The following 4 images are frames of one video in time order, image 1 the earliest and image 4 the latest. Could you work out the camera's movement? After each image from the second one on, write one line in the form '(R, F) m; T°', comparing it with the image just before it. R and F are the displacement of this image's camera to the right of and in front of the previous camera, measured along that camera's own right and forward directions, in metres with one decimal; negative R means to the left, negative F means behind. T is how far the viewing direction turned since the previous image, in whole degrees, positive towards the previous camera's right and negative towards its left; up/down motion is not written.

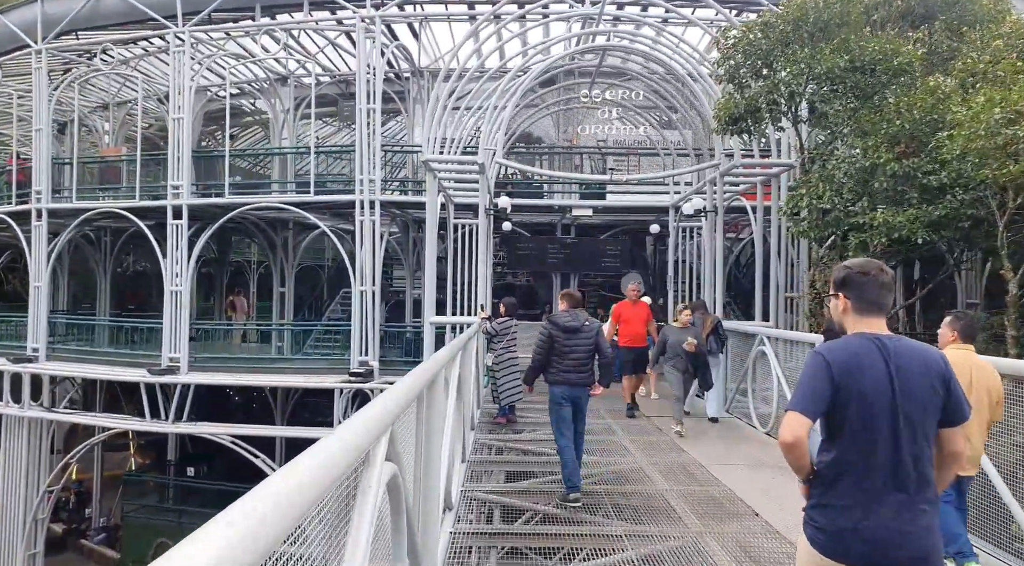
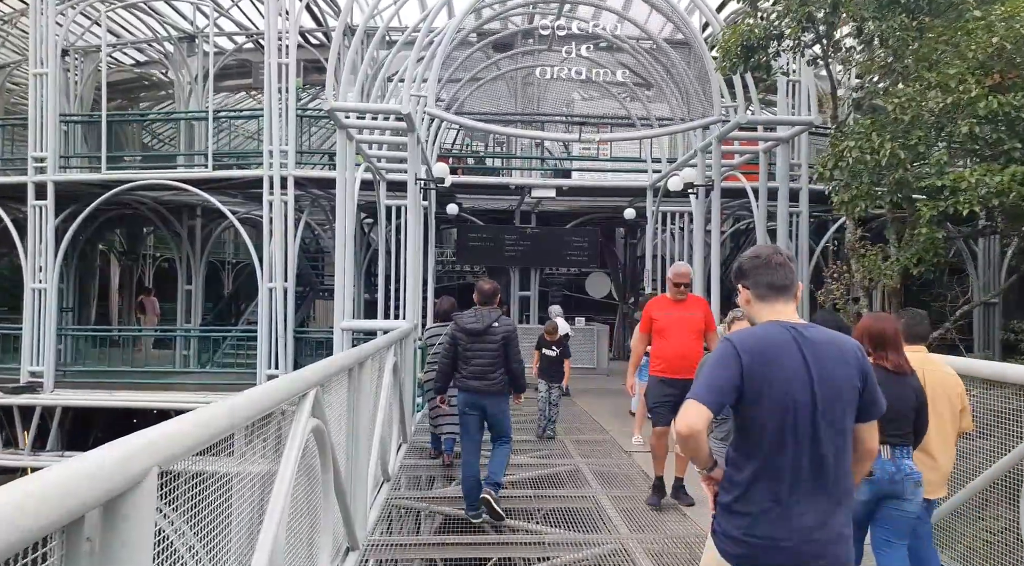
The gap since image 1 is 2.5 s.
(+0.3, +2.3) m; +3°
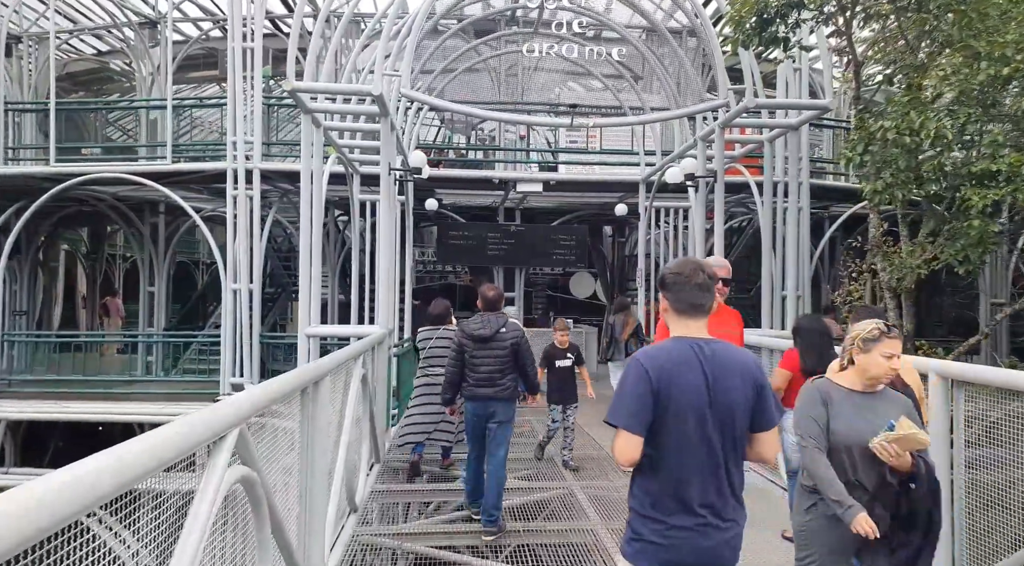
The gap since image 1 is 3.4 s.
(0.0, +0.7) m; +1°
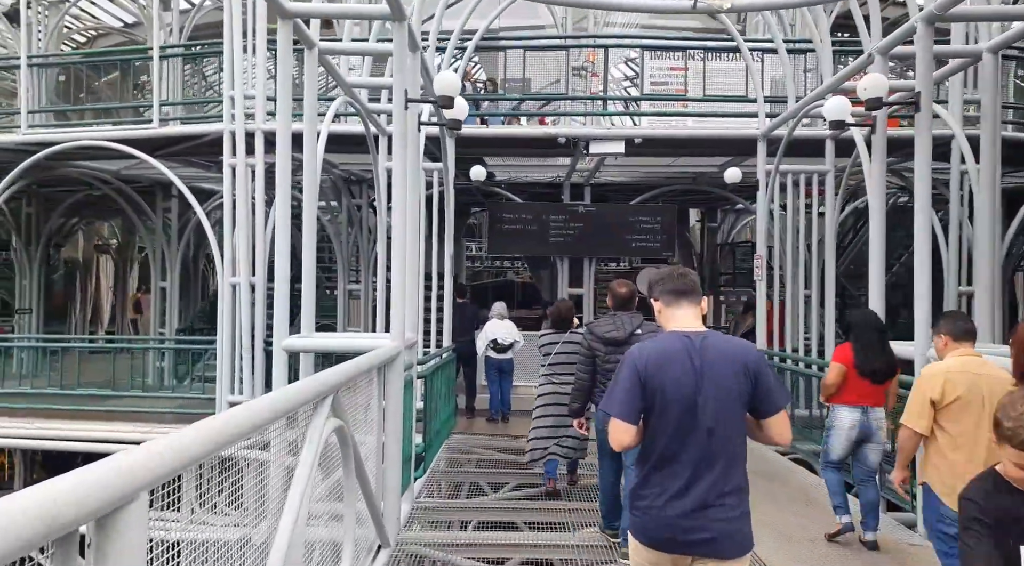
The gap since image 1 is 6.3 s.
(-0.1, +2.3) m; -5°
